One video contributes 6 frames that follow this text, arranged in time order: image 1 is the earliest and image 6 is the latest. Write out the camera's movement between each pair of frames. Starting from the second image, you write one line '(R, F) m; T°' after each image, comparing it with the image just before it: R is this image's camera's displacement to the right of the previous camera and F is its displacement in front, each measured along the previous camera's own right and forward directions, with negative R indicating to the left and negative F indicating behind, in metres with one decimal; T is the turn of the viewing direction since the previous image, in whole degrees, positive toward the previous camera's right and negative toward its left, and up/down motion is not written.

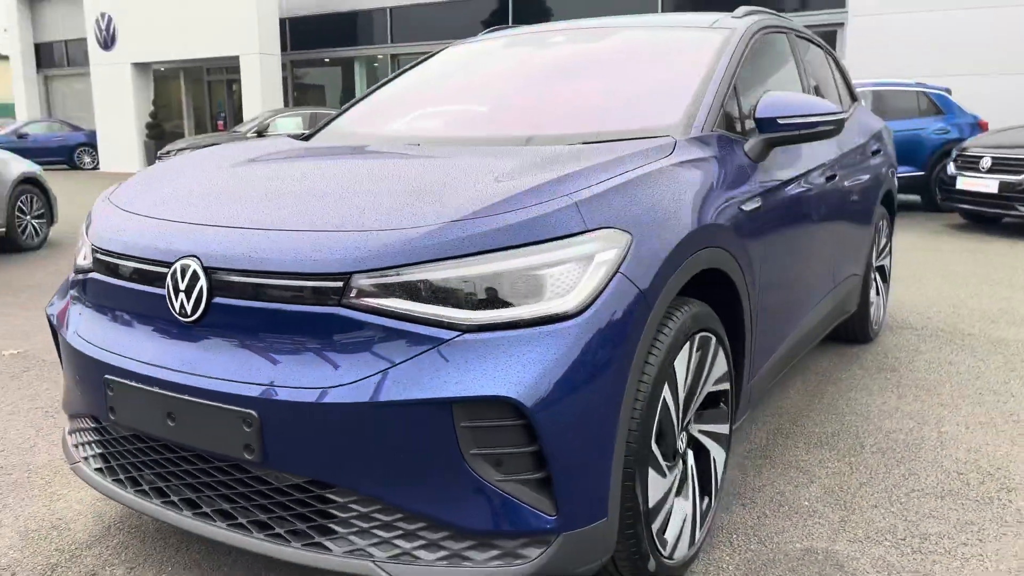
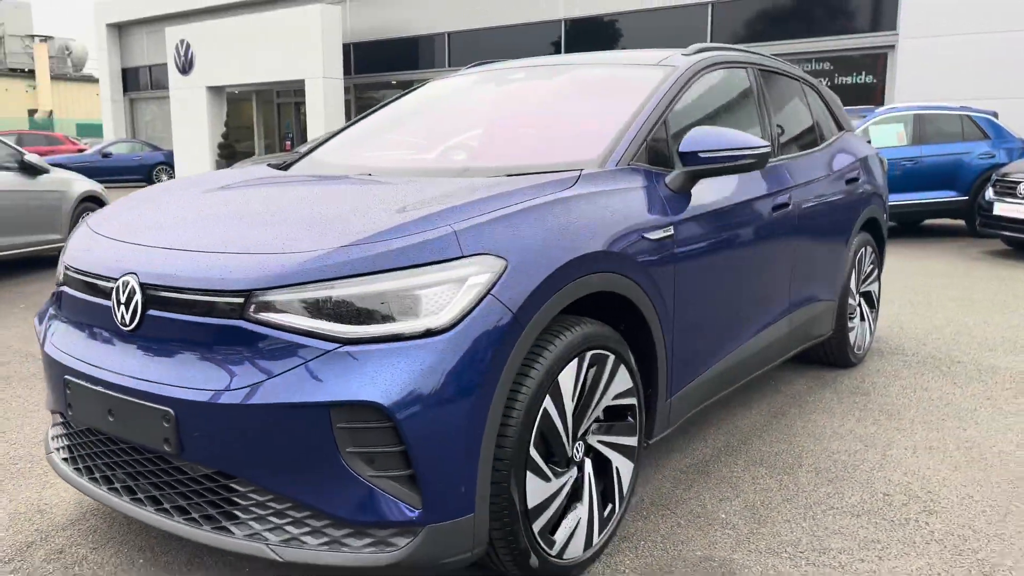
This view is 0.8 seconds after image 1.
(+0.4, -0.2) m; -5°
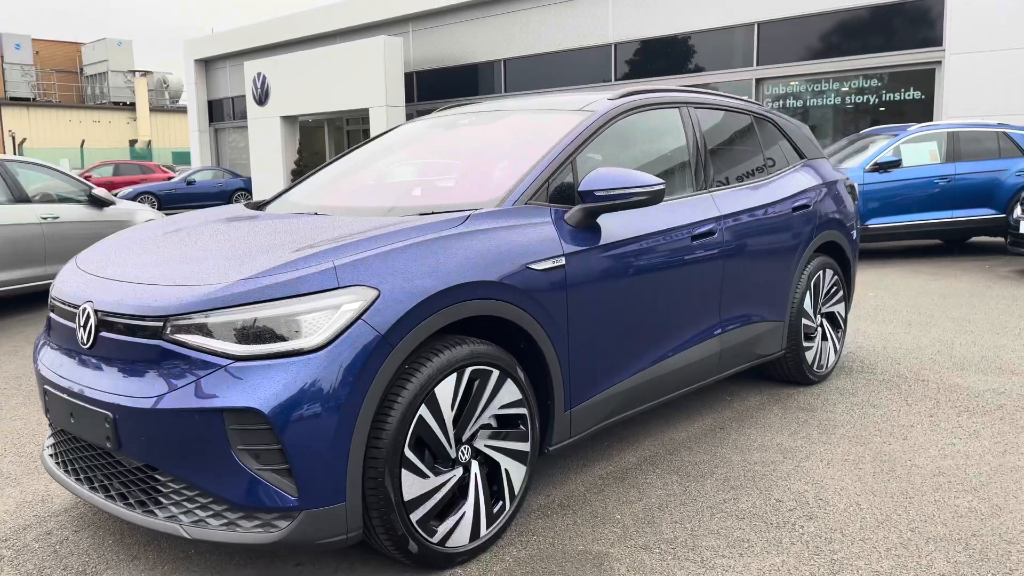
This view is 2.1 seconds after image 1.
(+0.6, -0.3) m; -6°
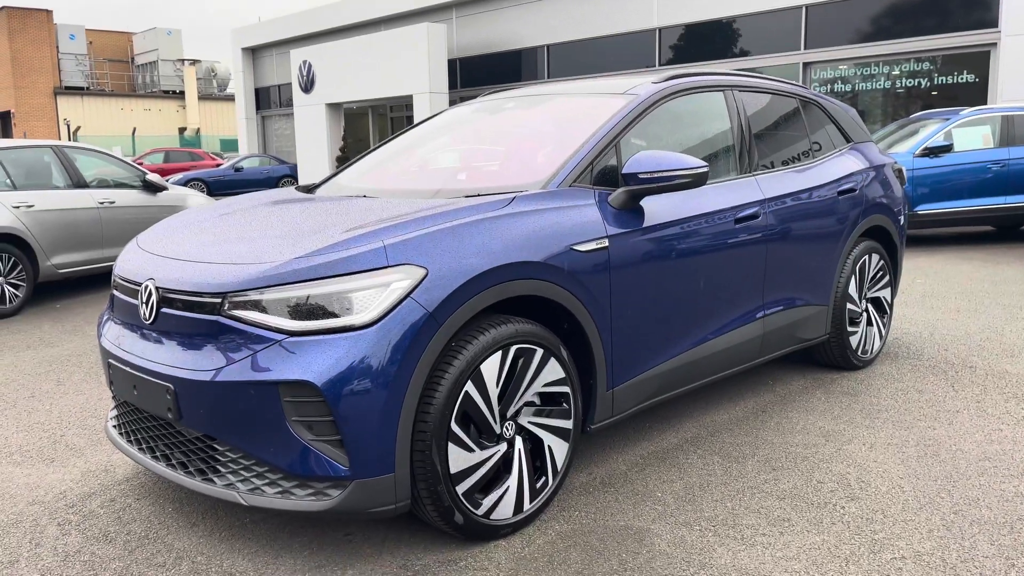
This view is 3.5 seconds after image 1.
(0.0, -0.1) m; -3°
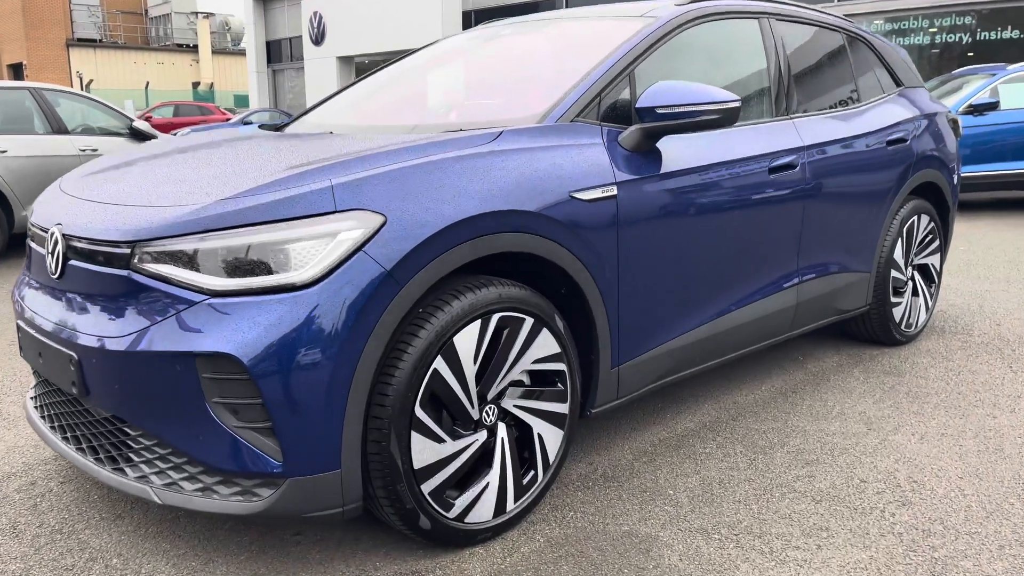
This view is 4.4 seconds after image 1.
(+0.1, +0.5) m; -1°
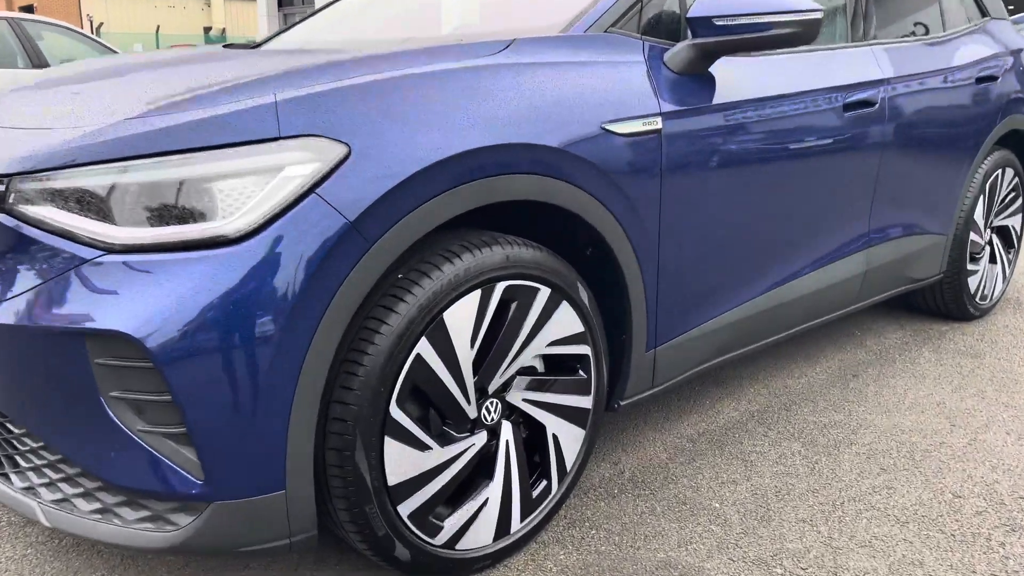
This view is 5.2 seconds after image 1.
(0.0, +0.5) m; -1°
